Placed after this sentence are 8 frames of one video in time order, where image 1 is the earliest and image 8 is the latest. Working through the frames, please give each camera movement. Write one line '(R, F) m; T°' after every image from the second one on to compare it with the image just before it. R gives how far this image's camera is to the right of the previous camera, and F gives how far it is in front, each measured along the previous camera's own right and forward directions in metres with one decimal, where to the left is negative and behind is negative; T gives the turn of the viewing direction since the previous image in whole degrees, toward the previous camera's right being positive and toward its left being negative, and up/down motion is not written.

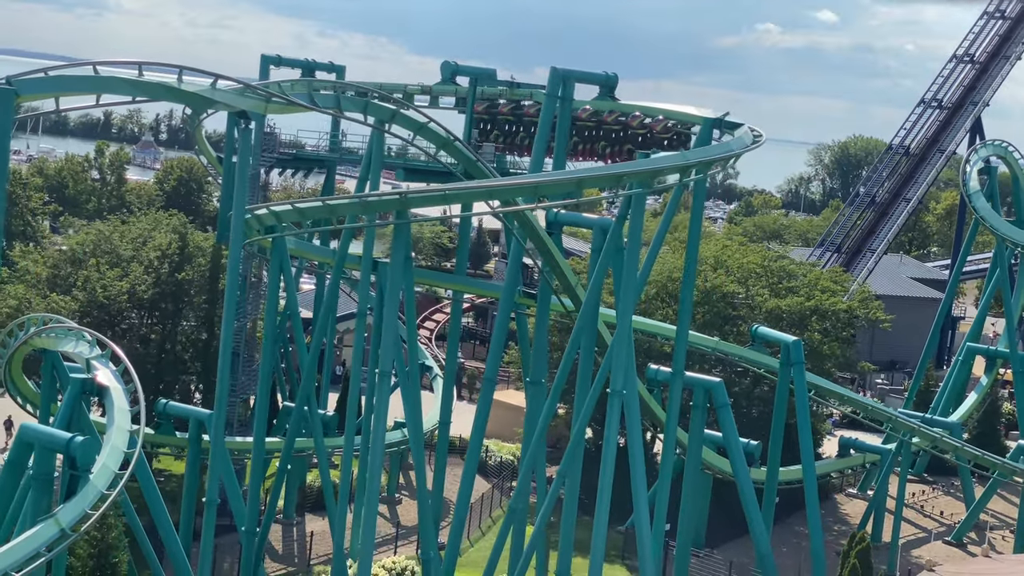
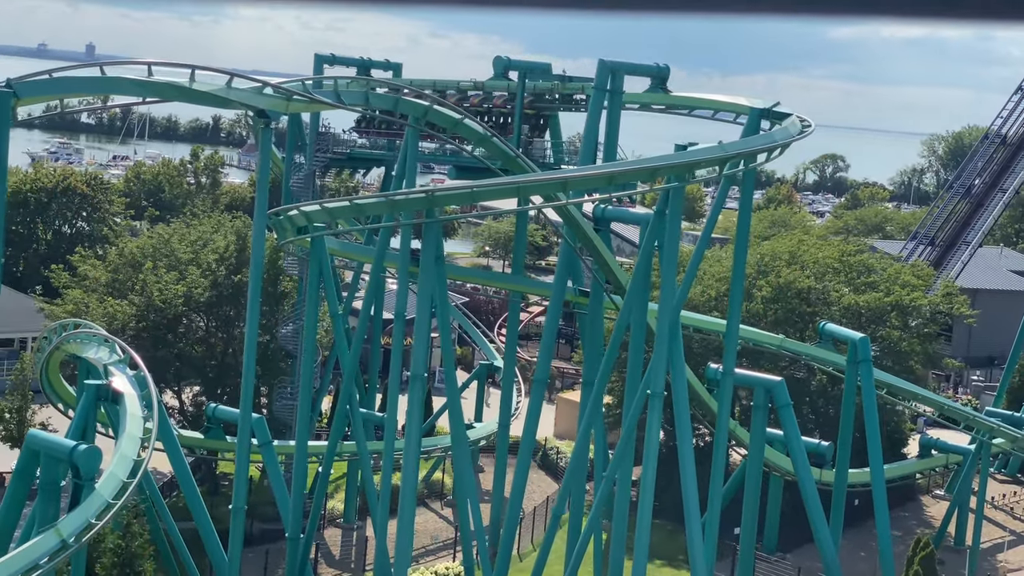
(+0.4, +0.4) m; -4°
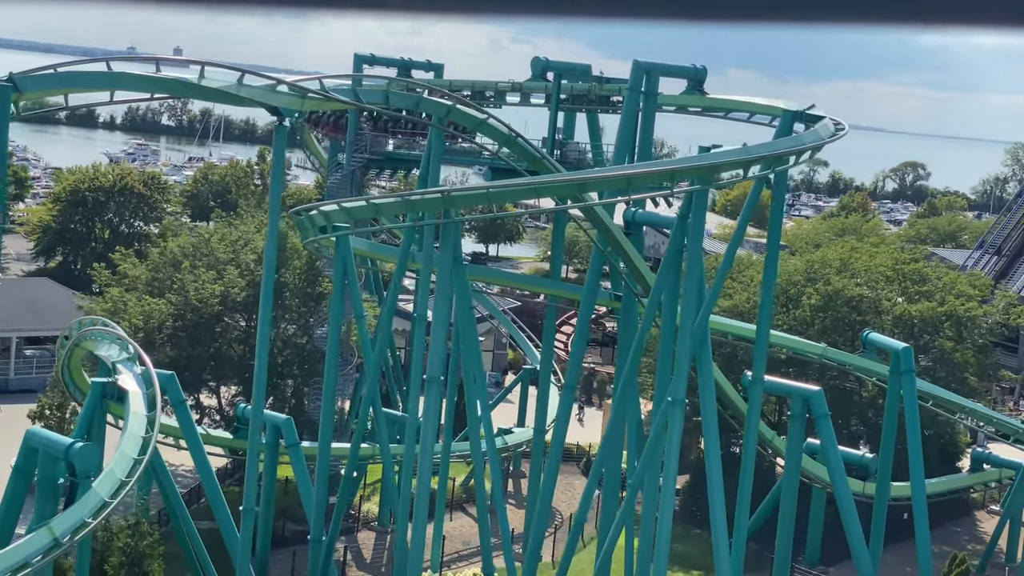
(+0.3, +0.2) m; -3°
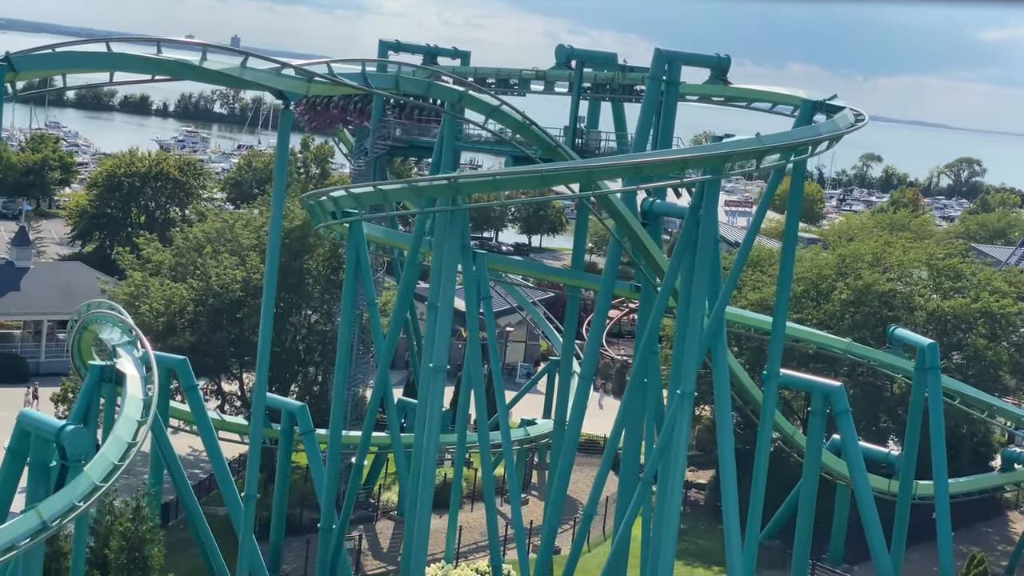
(+0.2, +0.1) m; -2°
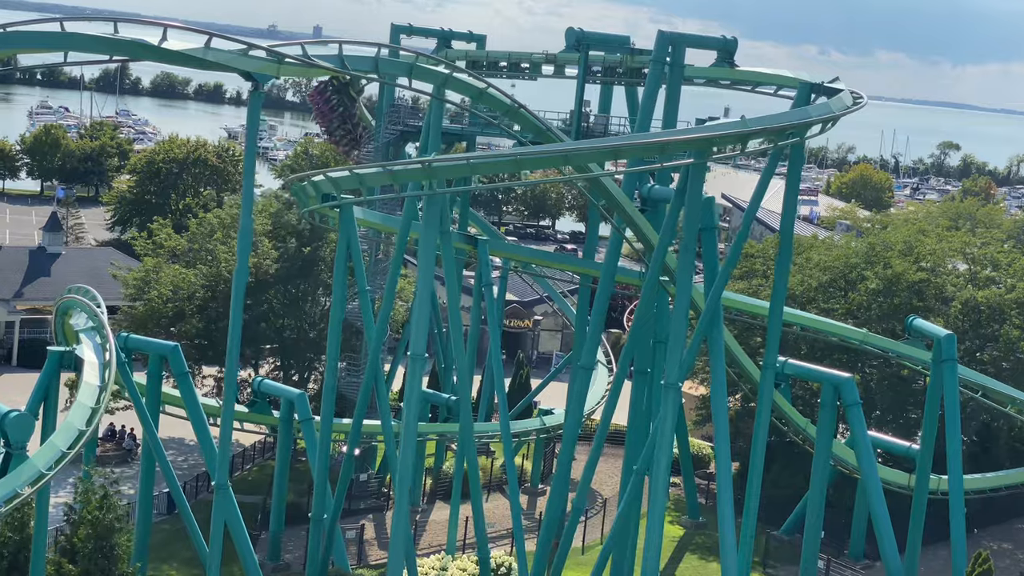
(+0.6, +0.3) m; -2°
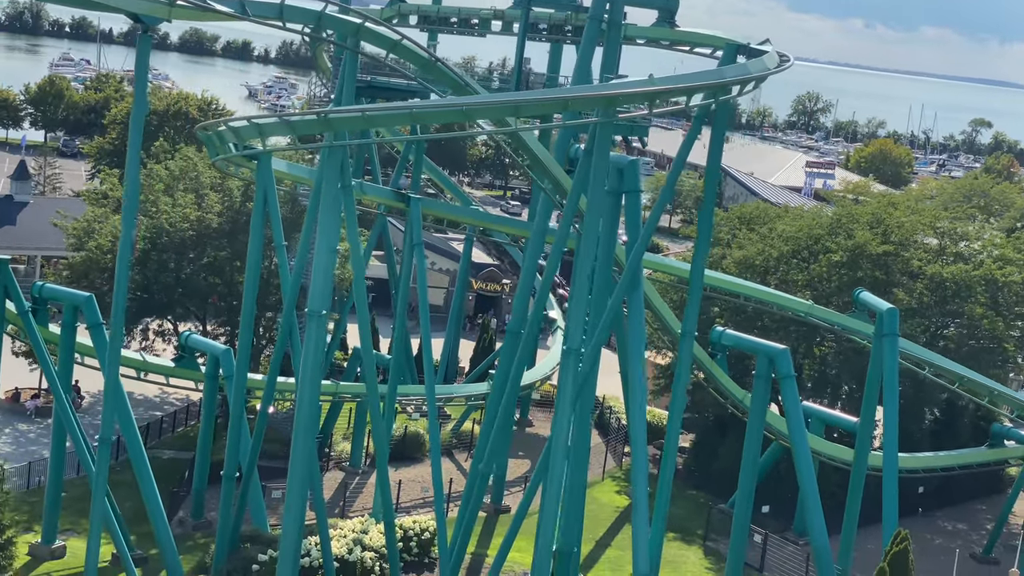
(+0.8, +0.3) m; 0°
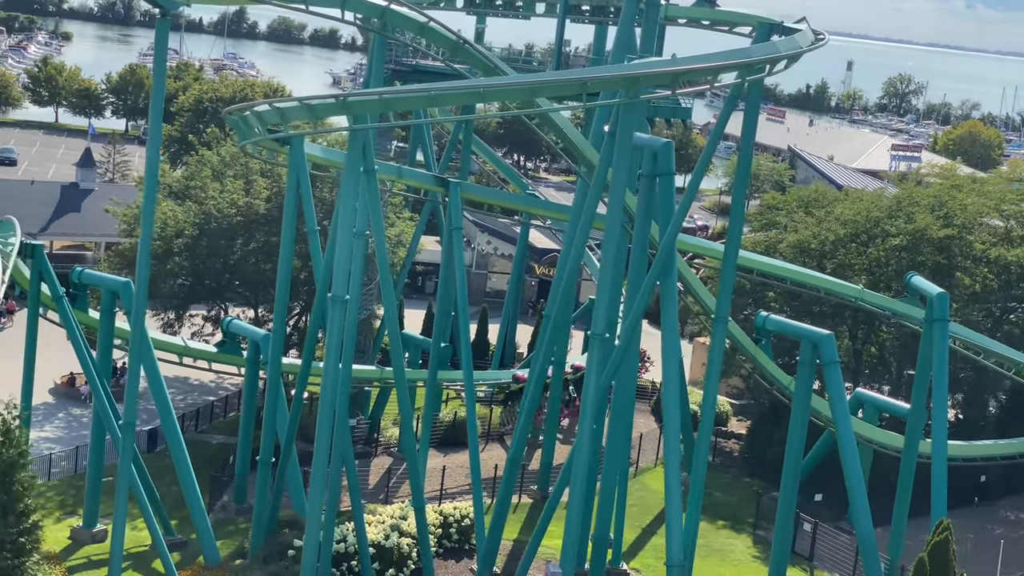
(+0.3, +0.2) m; -4°
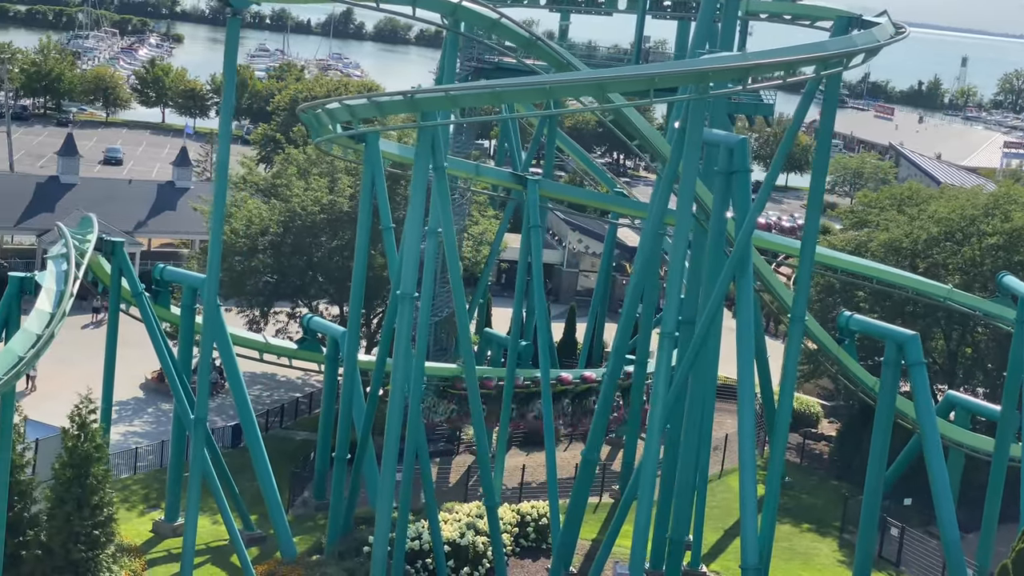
(+0.2, +0.1) m; -5°
